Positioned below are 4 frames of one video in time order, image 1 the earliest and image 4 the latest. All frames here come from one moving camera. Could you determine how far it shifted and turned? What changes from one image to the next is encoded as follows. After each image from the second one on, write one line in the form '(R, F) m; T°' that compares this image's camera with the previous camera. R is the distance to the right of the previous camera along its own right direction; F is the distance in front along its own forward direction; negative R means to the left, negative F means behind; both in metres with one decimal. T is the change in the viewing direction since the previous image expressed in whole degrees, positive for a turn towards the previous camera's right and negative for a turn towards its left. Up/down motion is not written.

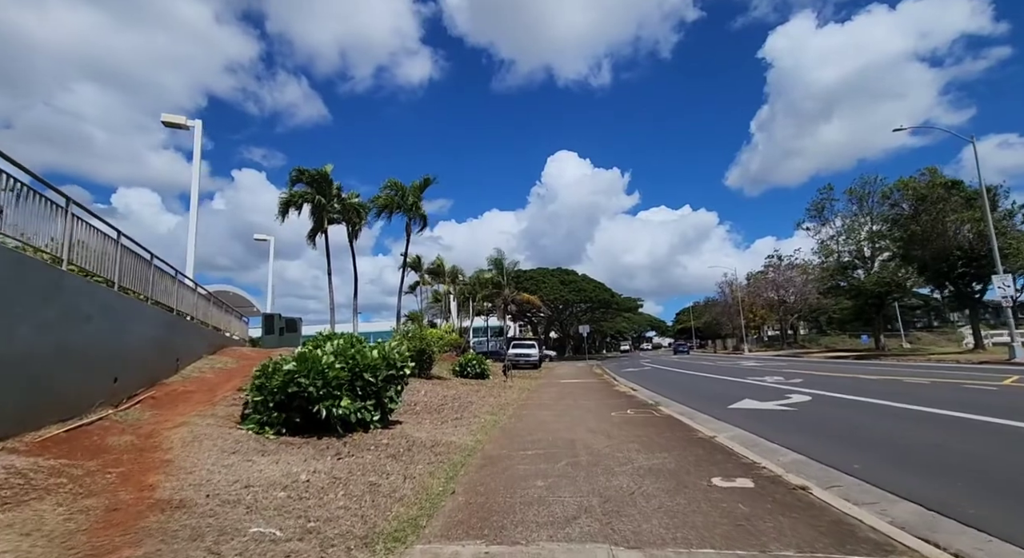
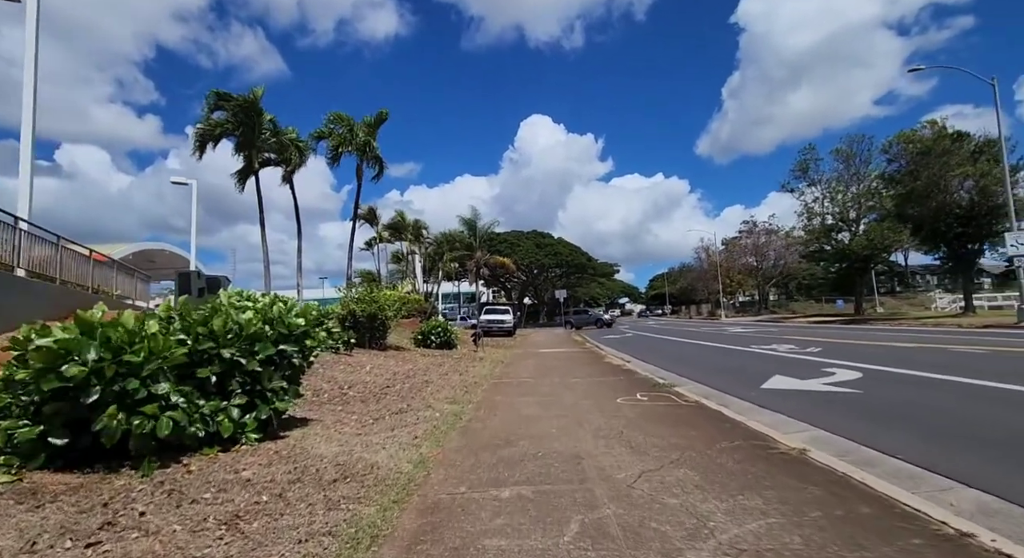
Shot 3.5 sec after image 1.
(+0.1, +3.6) m; +3°
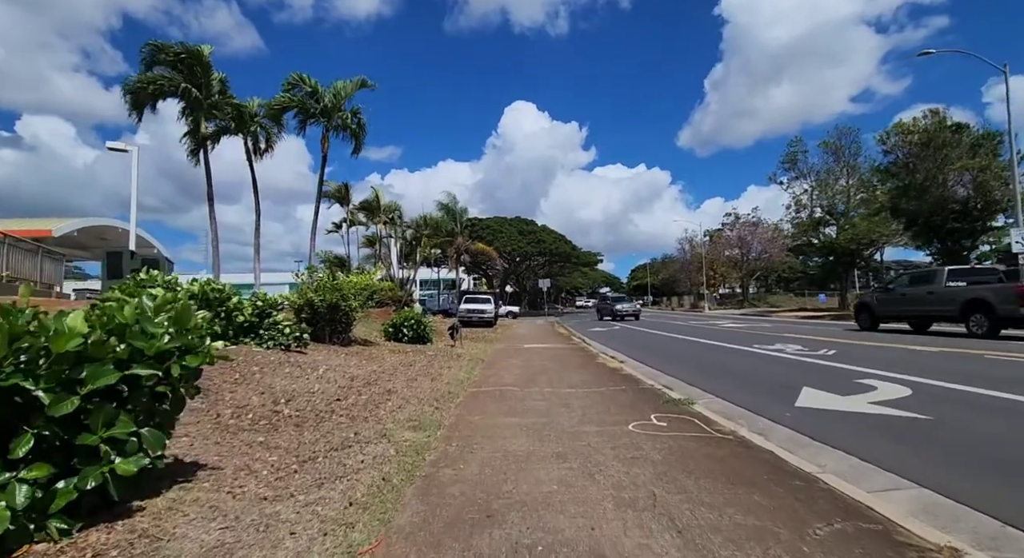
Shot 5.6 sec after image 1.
(-0.1, +2.1) m; +2°
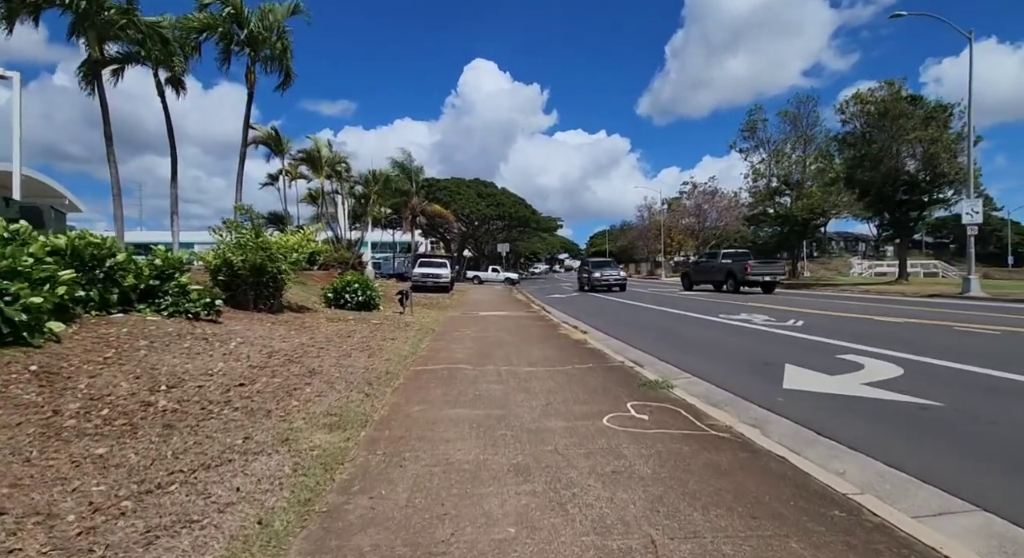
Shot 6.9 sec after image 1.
(+0.1, +1.6) m; +4°
